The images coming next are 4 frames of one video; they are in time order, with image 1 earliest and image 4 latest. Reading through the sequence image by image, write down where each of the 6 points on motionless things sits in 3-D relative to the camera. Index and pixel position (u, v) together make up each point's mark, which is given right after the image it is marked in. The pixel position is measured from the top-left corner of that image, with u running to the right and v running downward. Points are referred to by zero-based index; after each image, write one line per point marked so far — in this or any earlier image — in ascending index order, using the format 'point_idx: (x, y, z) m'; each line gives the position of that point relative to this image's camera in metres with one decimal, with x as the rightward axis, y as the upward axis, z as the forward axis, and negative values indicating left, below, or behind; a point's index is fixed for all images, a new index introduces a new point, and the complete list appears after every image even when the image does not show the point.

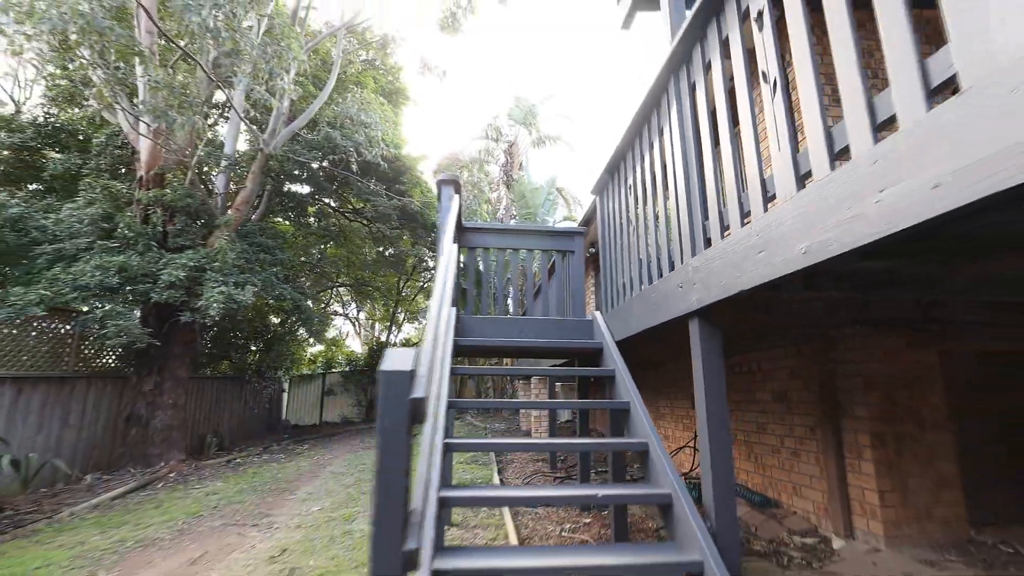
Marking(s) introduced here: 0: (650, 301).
0: (+0.8, 0.0, +2.3) m
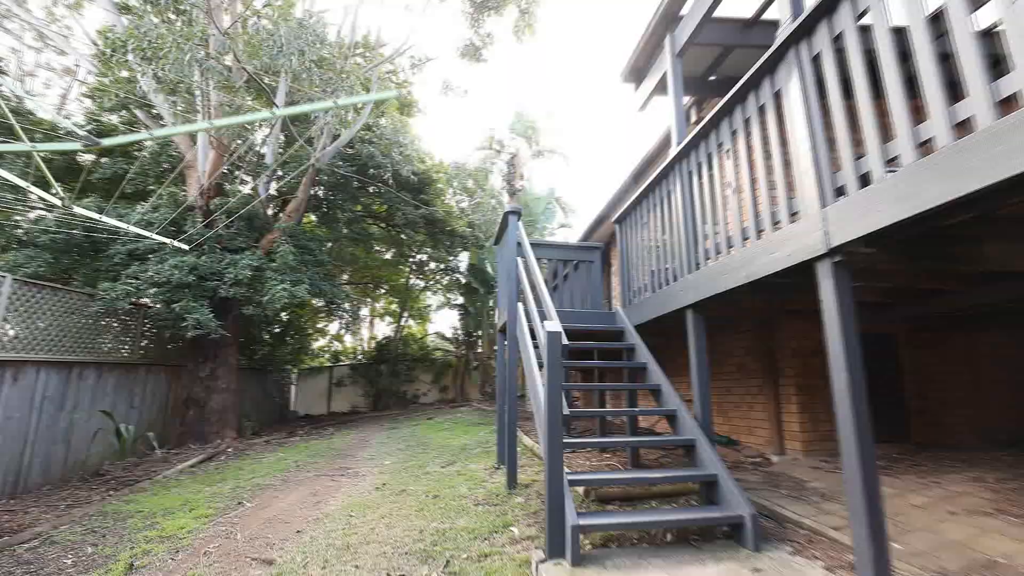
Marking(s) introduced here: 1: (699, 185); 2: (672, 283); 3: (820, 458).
0: (+1.2, -0.1, +3.6) m
1: (+1.3, +0.7, +3.5) m
2: (+1.2, 0.0, +3.9) m
3: (+2.4, -1.3, +4.0) m
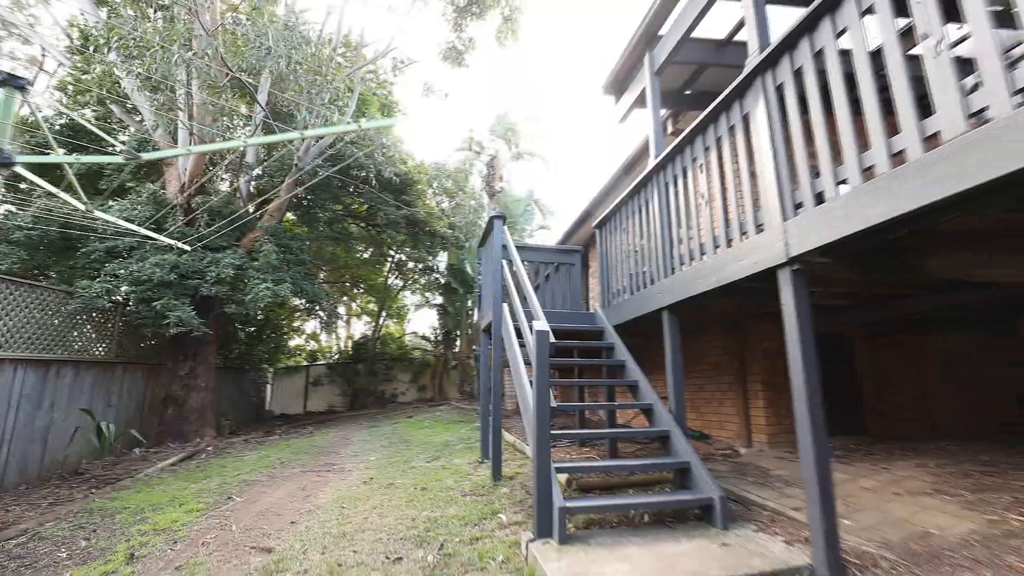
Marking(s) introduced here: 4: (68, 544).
0: (+1.1, -0.1, +3.9) m
1: (+1.2, +0.7, +3.8) m
2: (+1.1, 0.0, +4.2) m
3: (+2.3, -1.4, +4.3) m
4: (-3.3, -1.9, +3.8) m
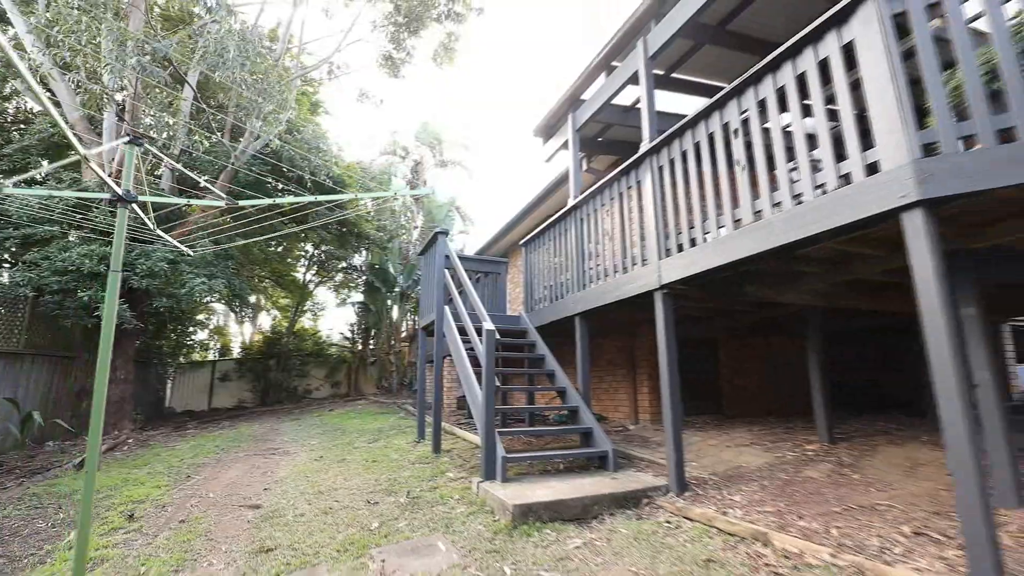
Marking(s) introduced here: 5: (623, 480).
0: (+0.6, -0.2, +5.0) m
1: (+0.7, +0.6, +4.9) m
2: (+0.5, -0.1, +5.3) m
3: (+1.6, -1.5, +5.7) m
4: (-3.8, -1.8, +4.1) m
5: (+0.8, -1.3, +3.5) m
